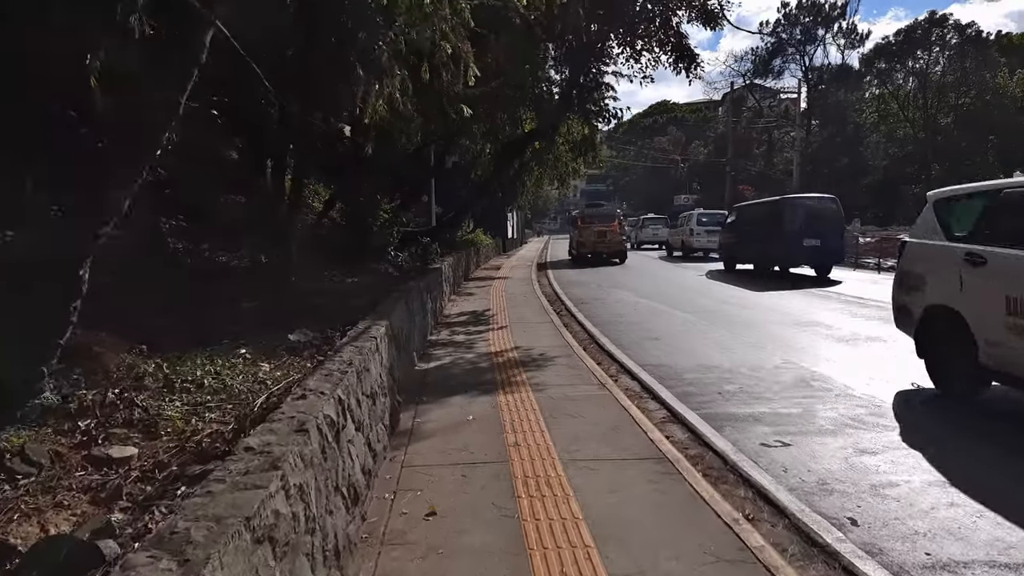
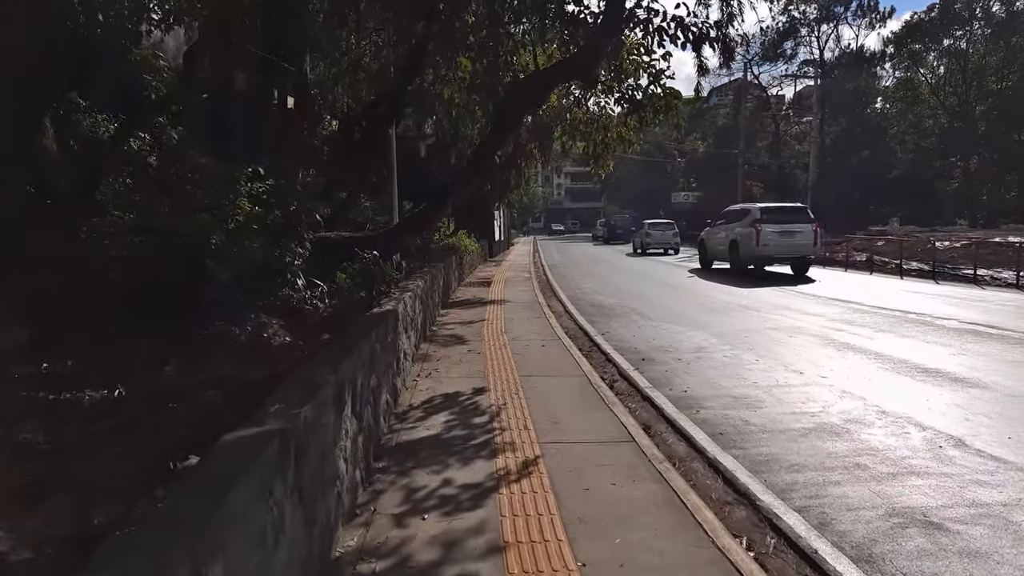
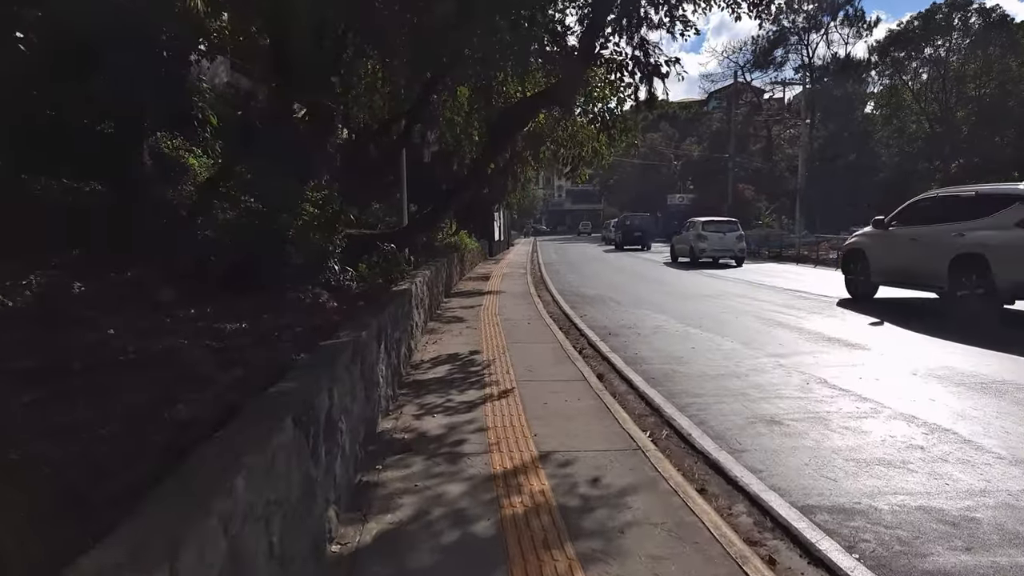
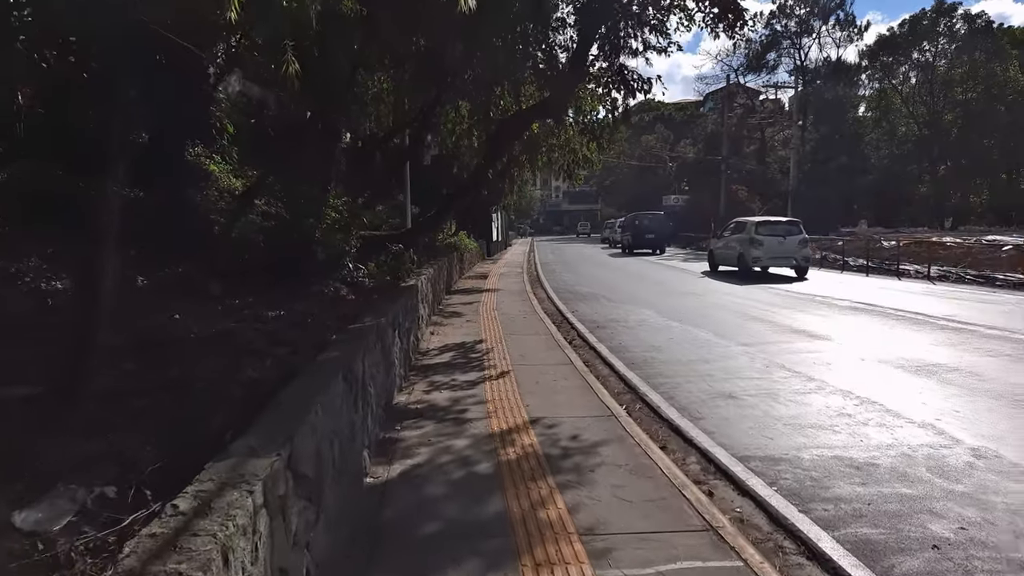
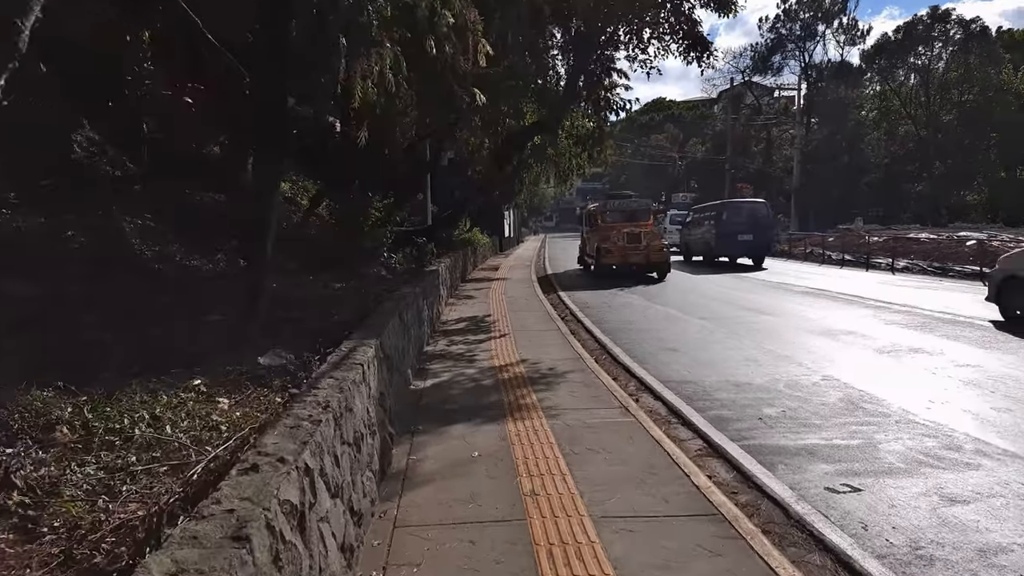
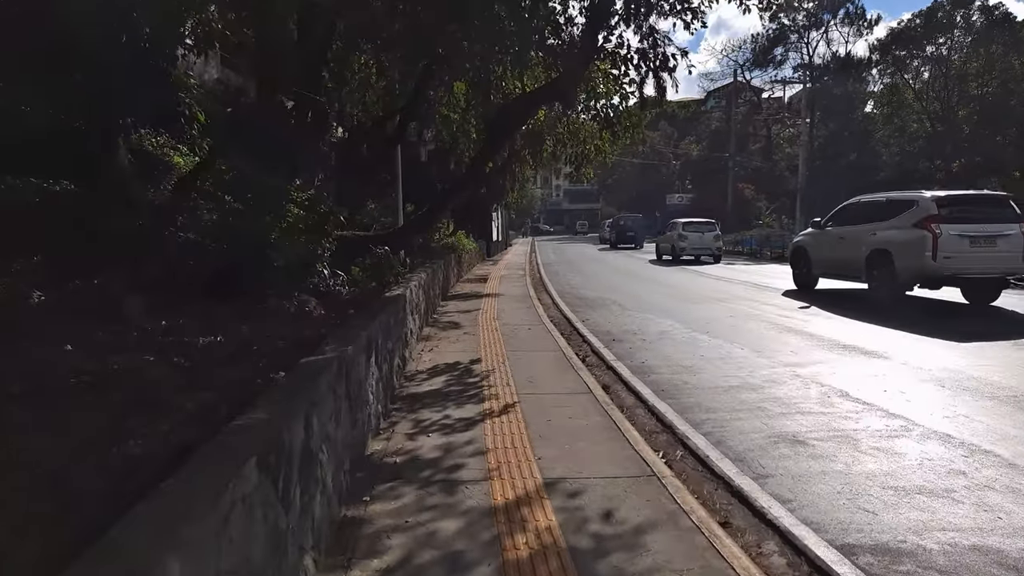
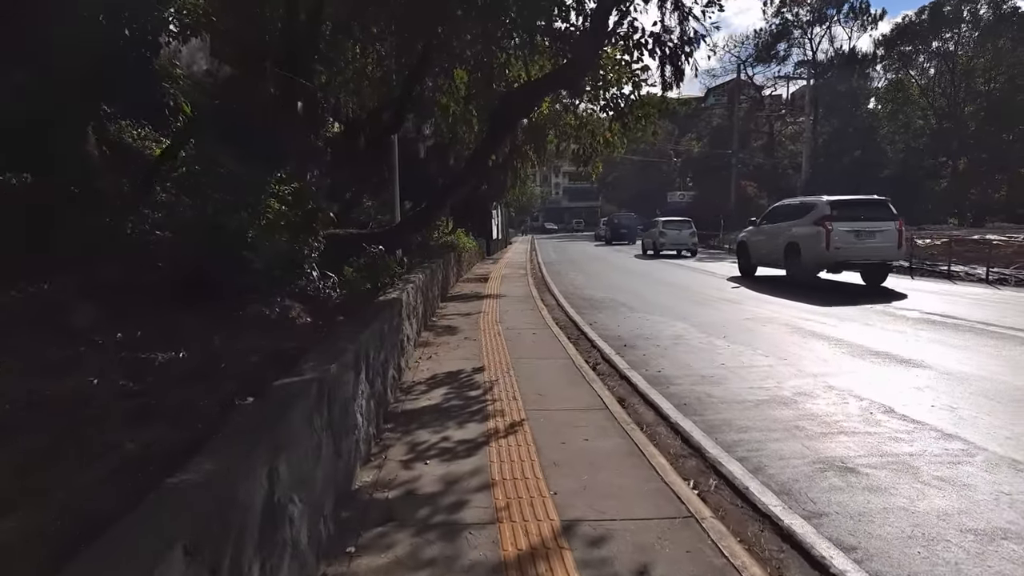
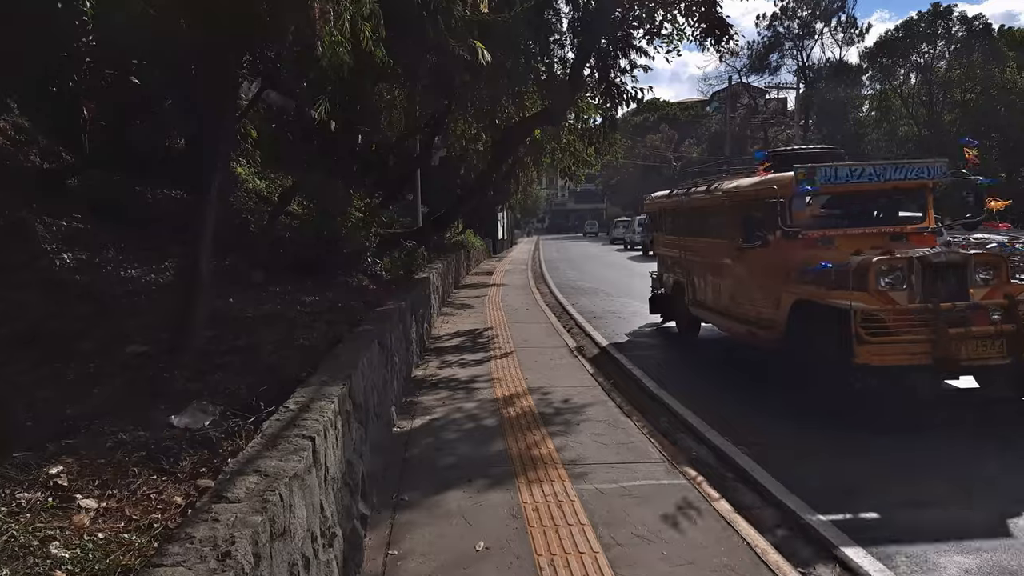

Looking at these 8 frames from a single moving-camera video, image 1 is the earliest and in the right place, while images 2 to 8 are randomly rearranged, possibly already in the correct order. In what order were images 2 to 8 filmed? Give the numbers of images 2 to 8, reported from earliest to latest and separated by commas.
5, 8, 4, 3, 6, 7, 2
